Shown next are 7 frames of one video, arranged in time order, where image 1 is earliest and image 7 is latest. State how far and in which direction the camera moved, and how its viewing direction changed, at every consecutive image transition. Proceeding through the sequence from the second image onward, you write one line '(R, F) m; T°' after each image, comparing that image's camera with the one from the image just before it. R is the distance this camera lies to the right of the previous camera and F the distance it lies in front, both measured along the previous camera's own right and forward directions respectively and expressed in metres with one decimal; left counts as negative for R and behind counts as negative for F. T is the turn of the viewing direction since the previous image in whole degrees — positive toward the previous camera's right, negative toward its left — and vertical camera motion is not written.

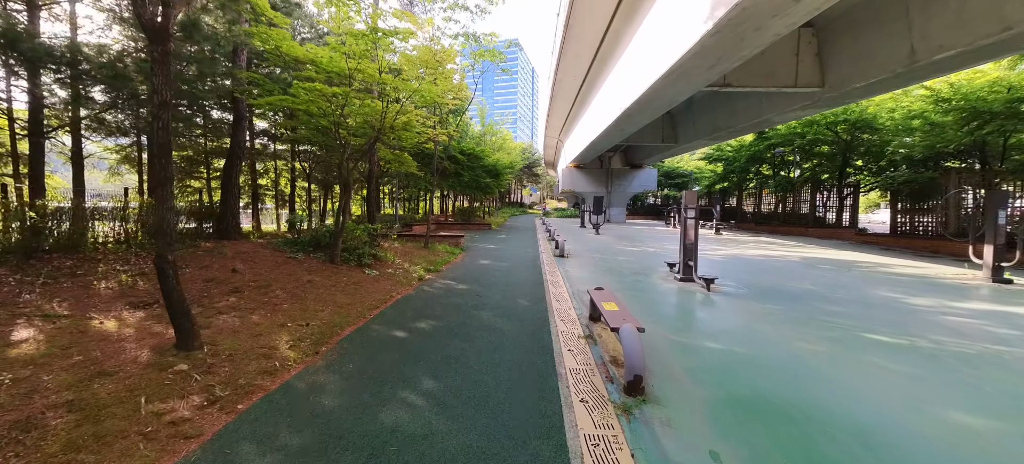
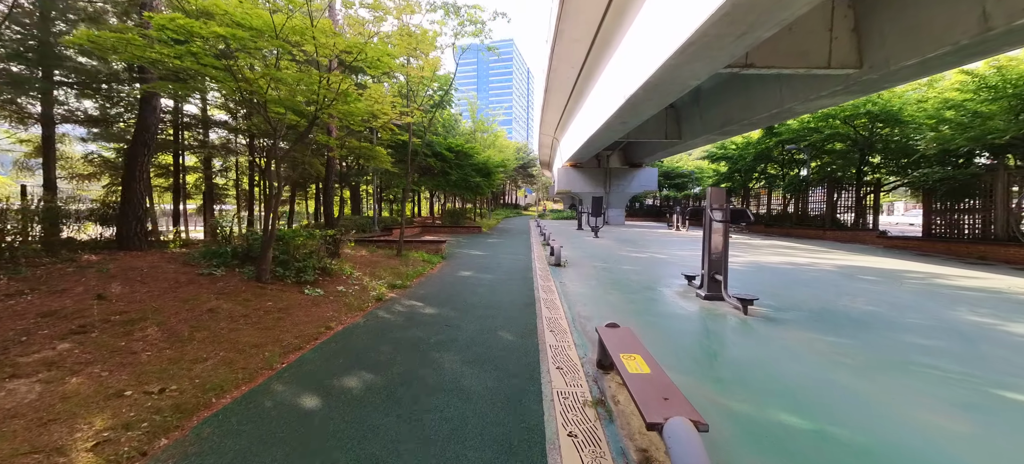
(+0.2, +1.2) m; +1°
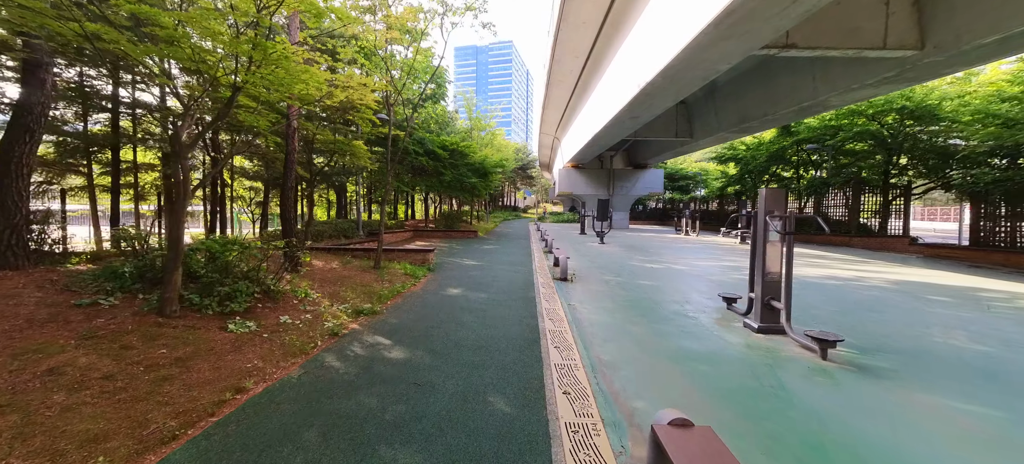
(0.0, +1.1) m; 0°
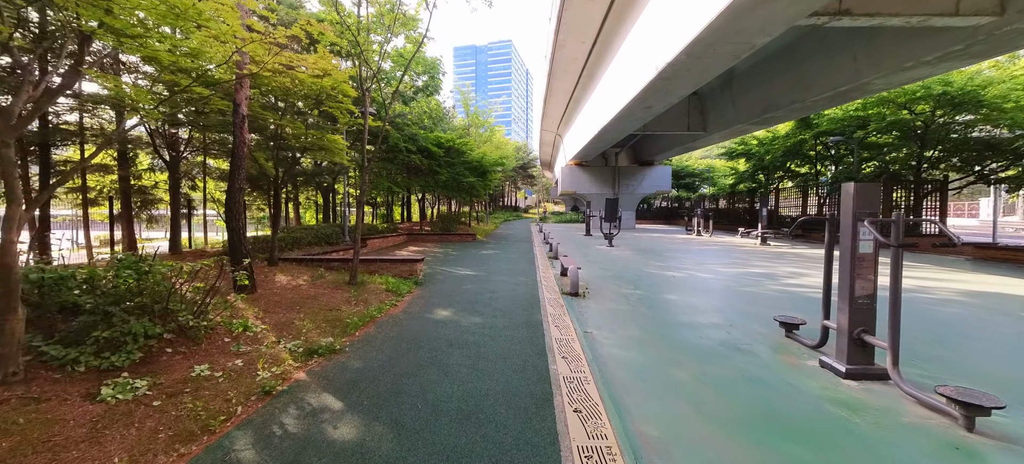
(0.0, +1.0) m; 0°
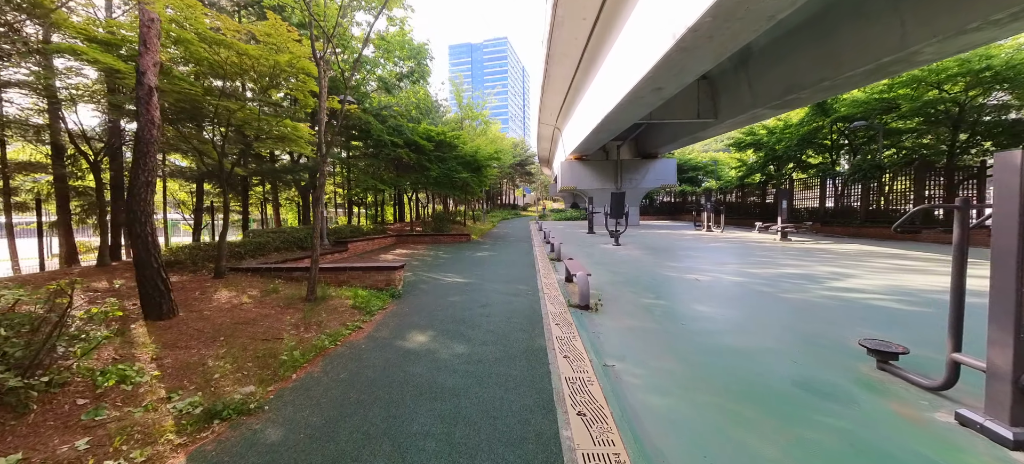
(+0.1, +1.0) m; 0°
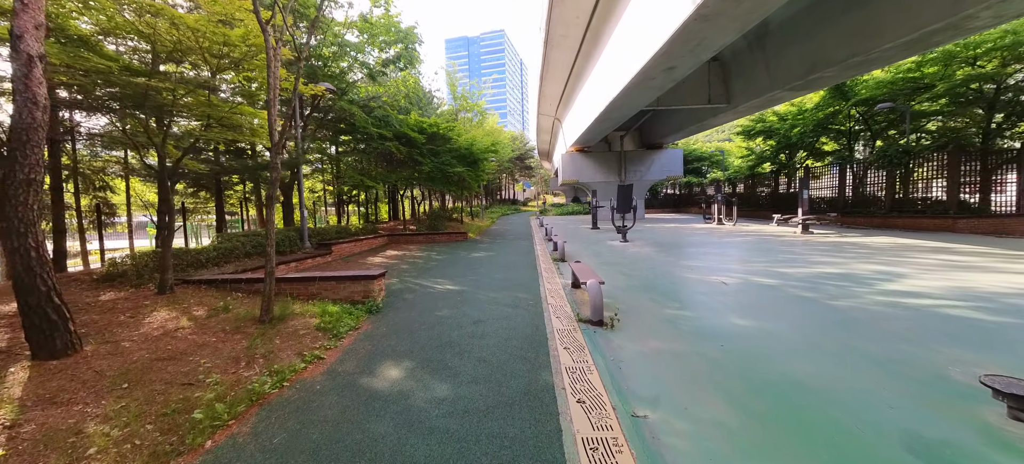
(0.0, +0.8) m; 0°
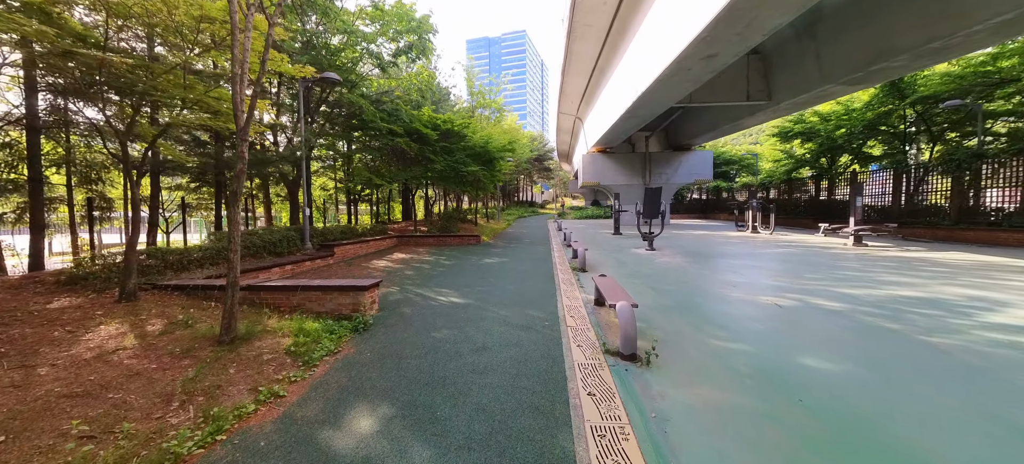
(0.0, +0.7) m; -3°
